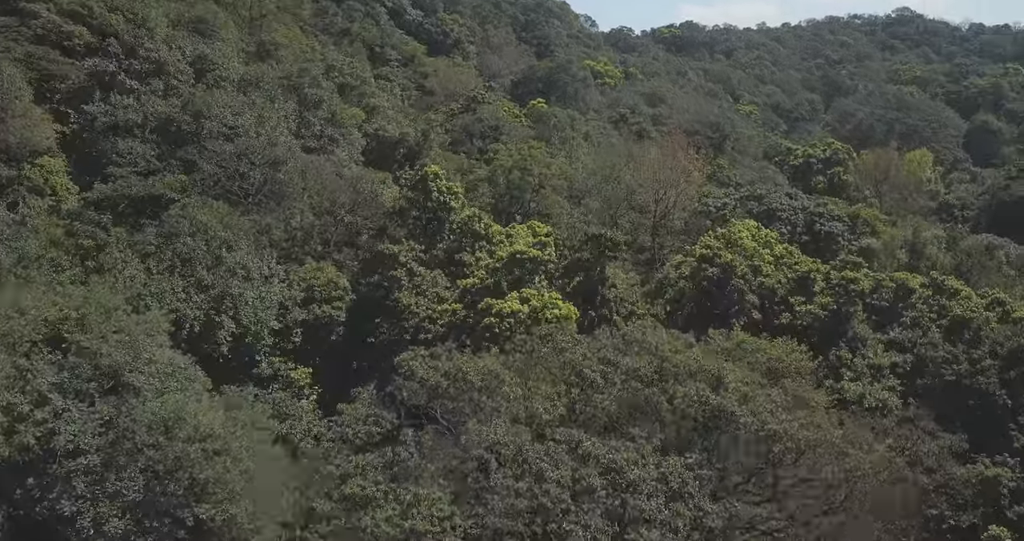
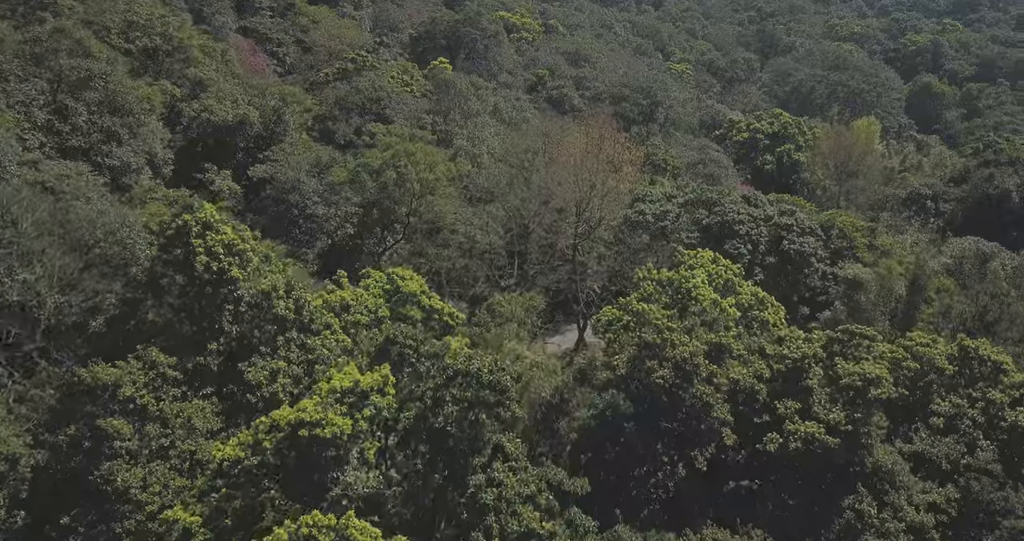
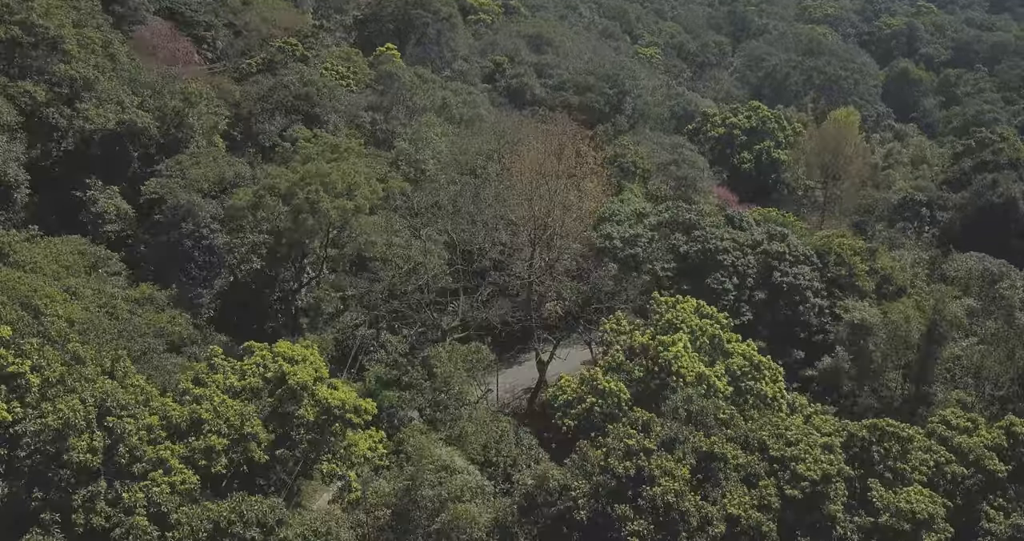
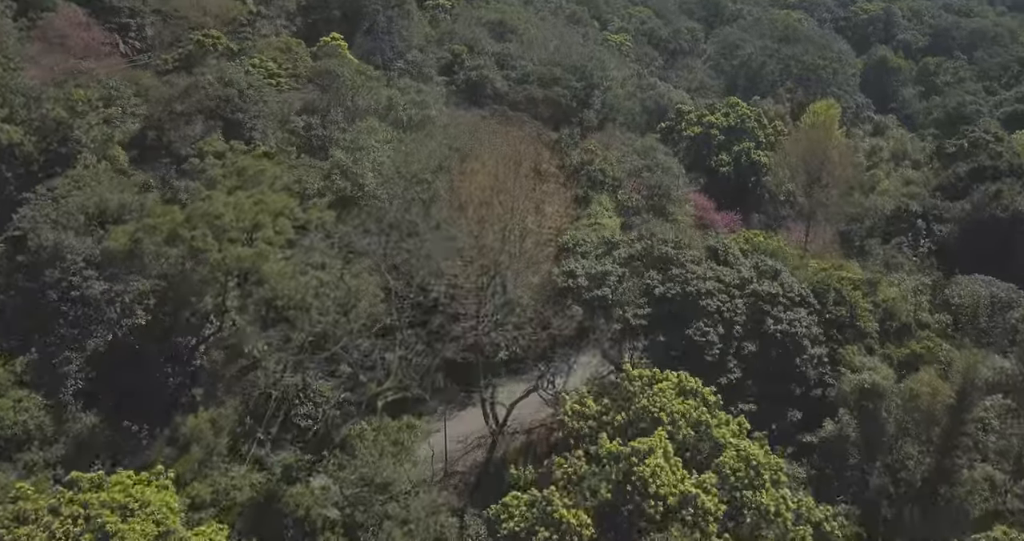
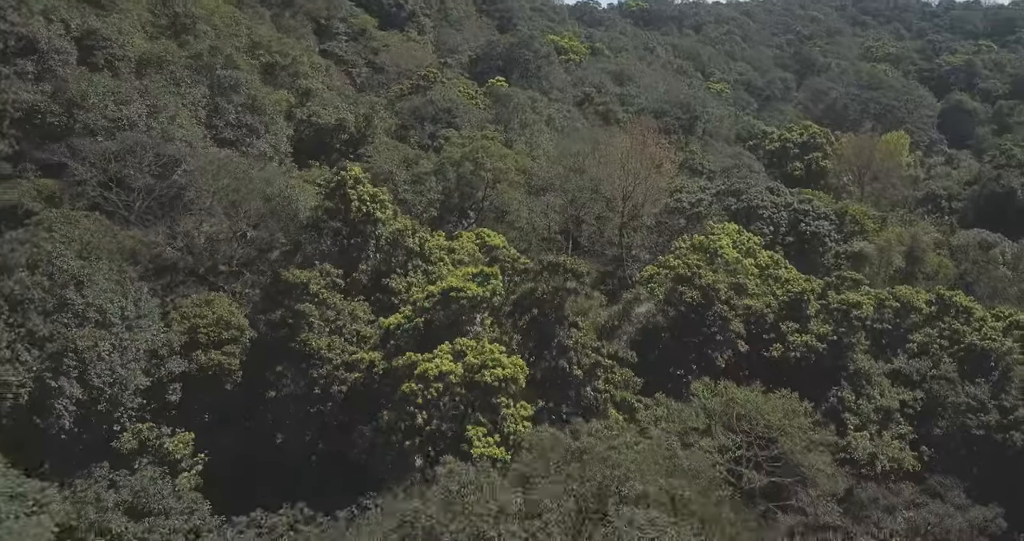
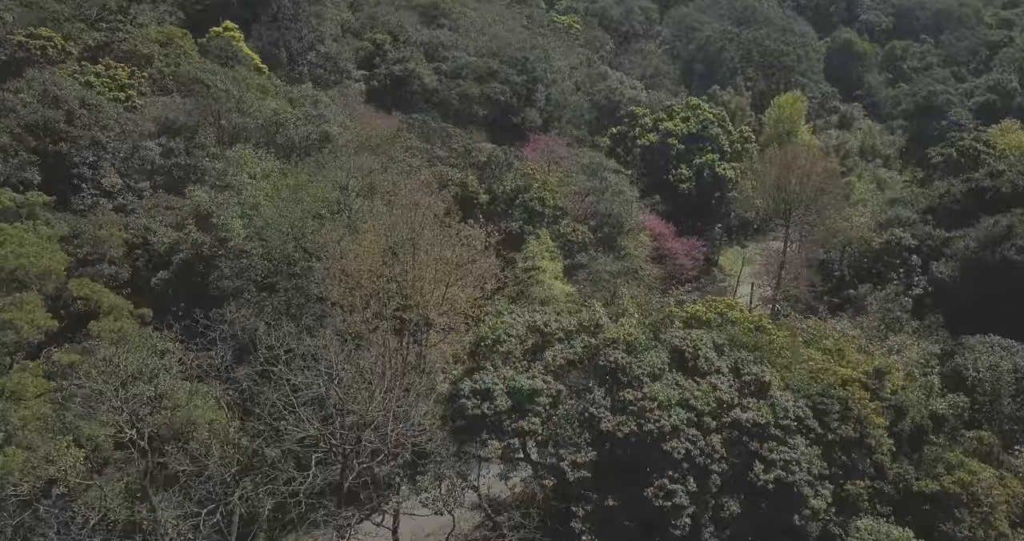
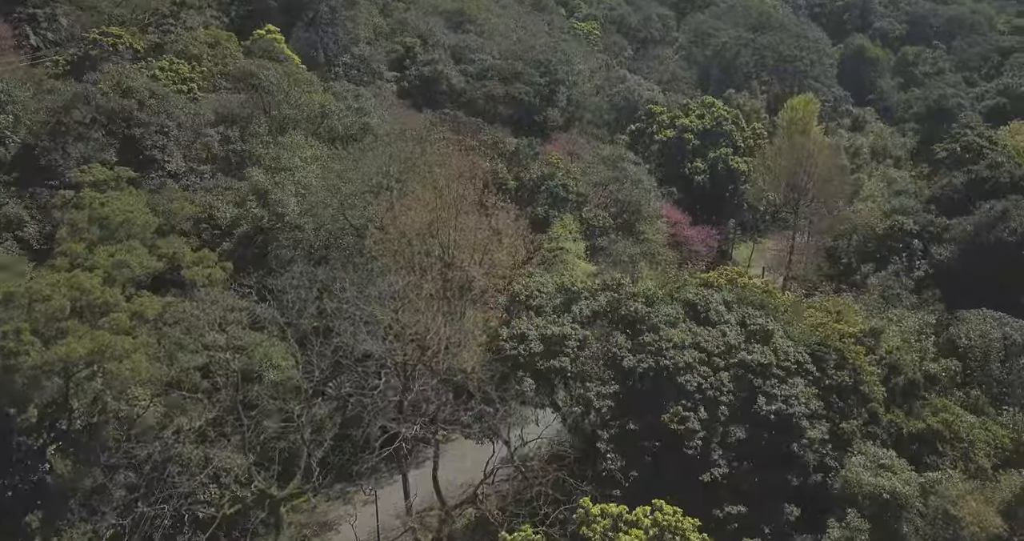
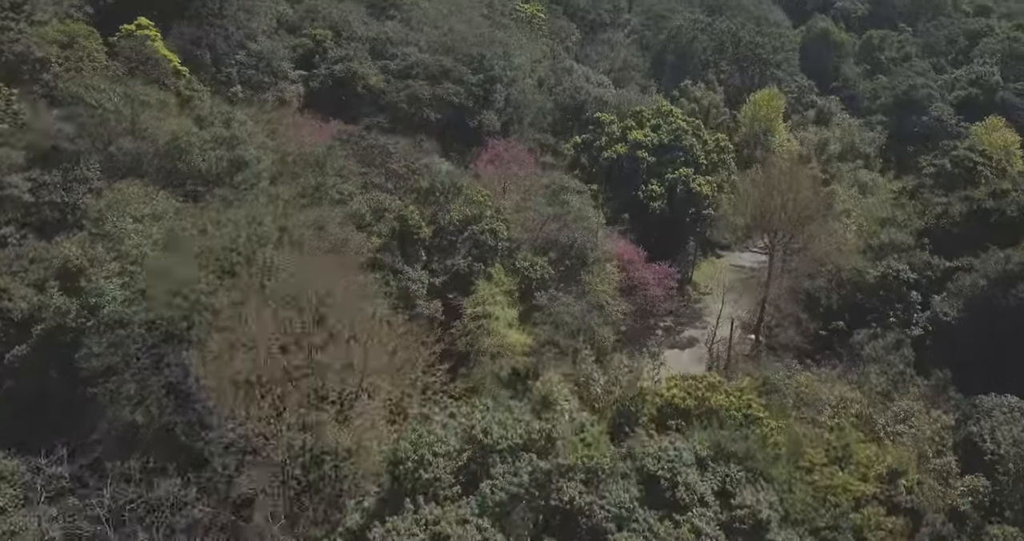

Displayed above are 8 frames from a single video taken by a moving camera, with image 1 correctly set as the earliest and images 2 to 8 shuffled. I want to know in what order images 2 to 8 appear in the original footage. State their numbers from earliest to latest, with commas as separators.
5, 2, 3, 4, 7, 6, 8
